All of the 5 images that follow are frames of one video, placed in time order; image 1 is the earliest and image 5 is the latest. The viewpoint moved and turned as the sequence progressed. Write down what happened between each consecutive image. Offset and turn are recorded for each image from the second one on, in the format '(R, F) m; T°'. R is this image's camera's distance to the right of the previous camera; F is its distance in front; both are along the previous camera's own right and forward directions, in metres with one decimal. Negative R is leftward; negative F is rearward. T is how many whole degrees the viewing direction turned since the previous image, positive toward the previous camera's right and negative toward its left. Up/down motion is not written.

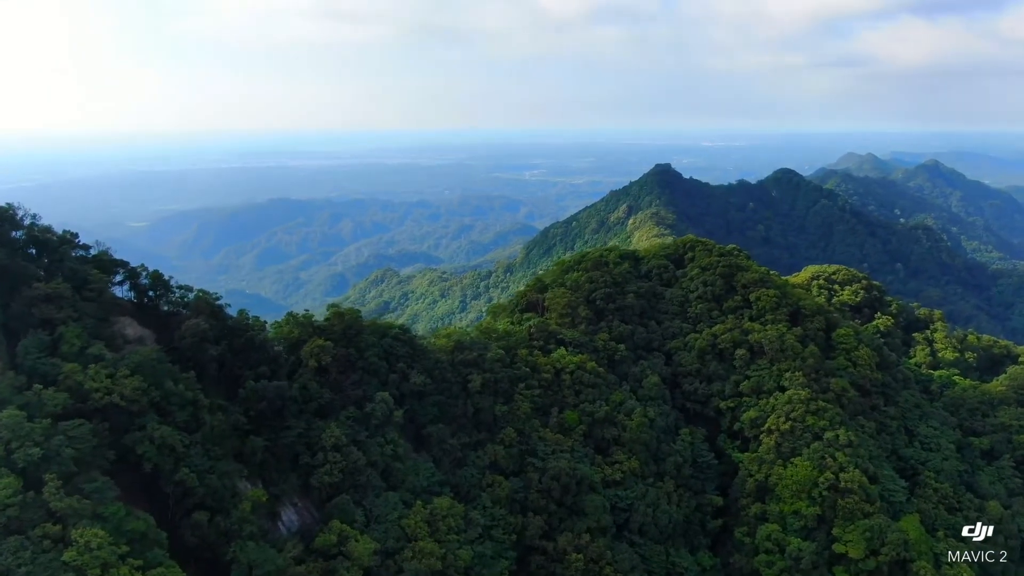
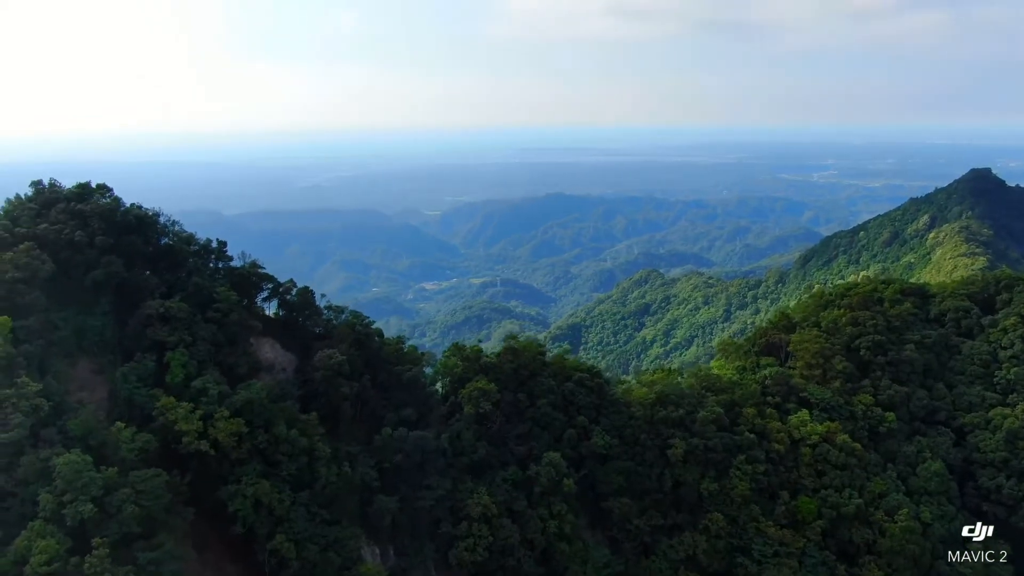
(+0.9, +3.8) m; -20°
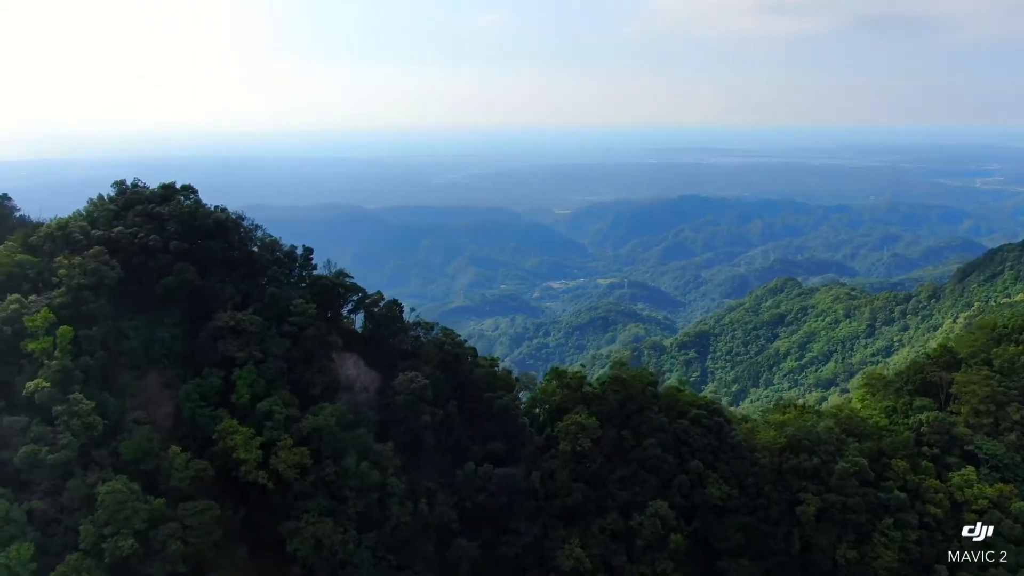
(+0.3, +1.6) m; -9°
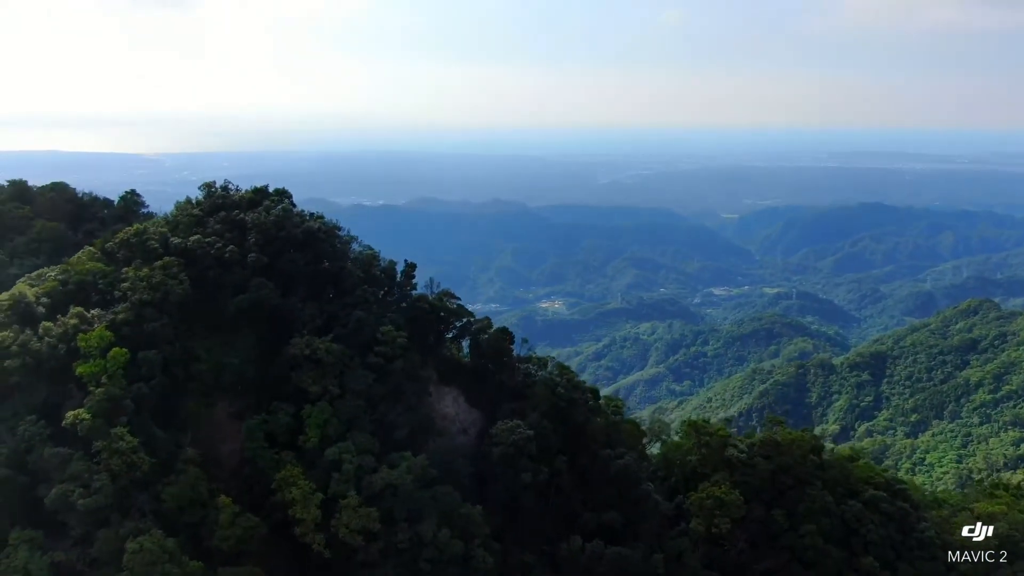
(+0.4, +2.1) m; -12°
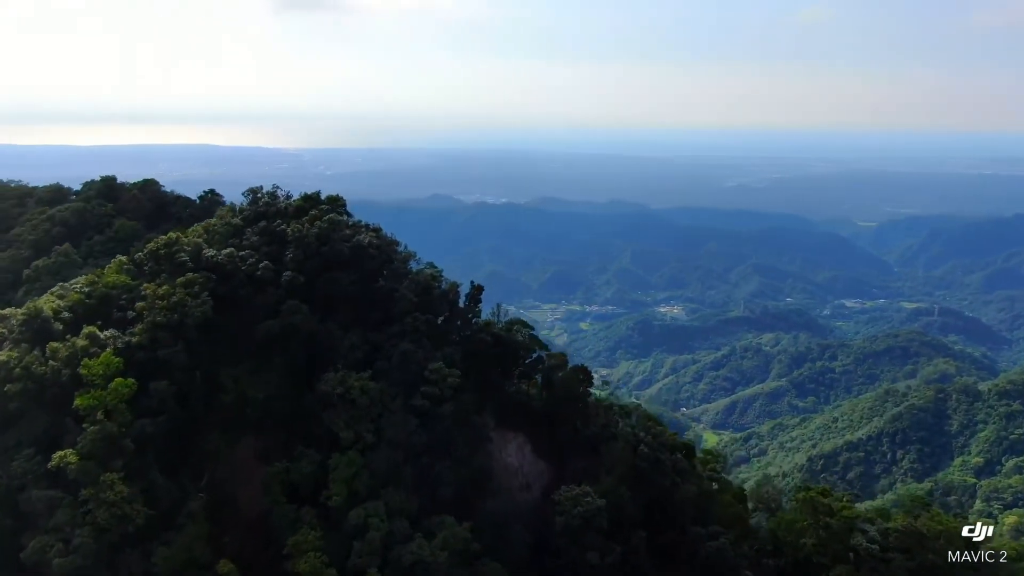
(+0.4, +1.7) m; -9°
